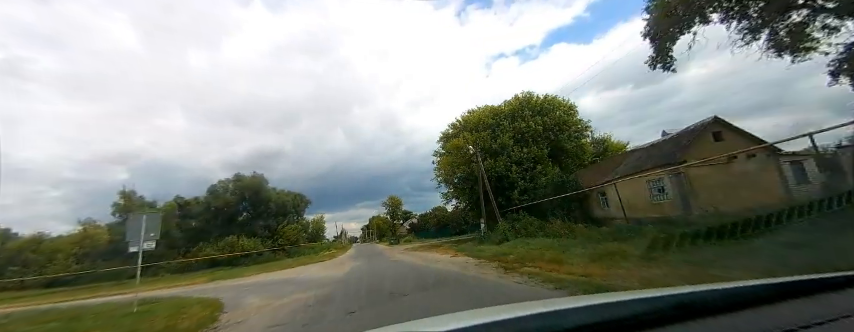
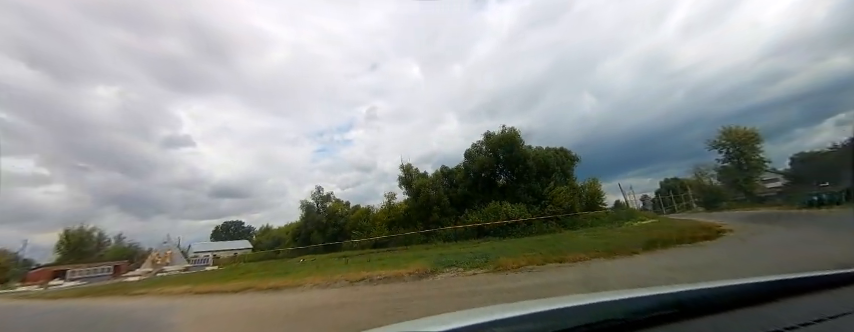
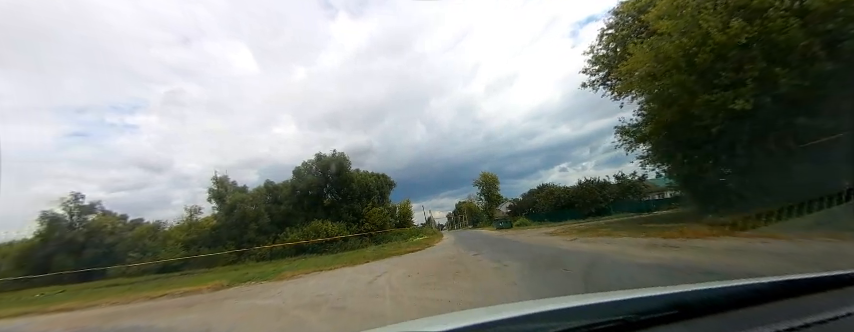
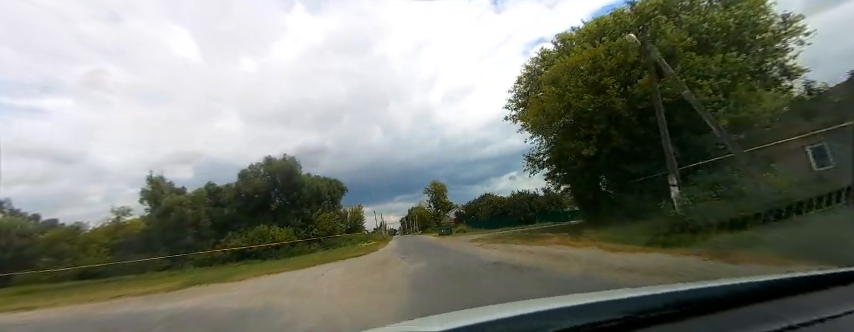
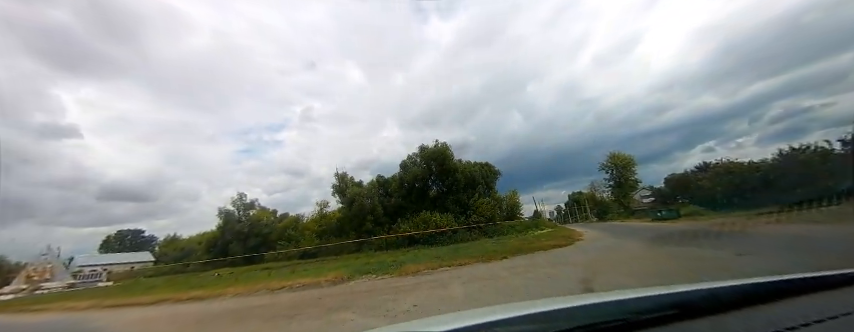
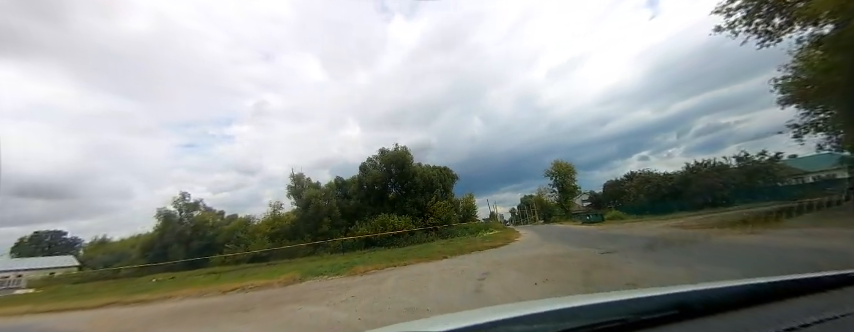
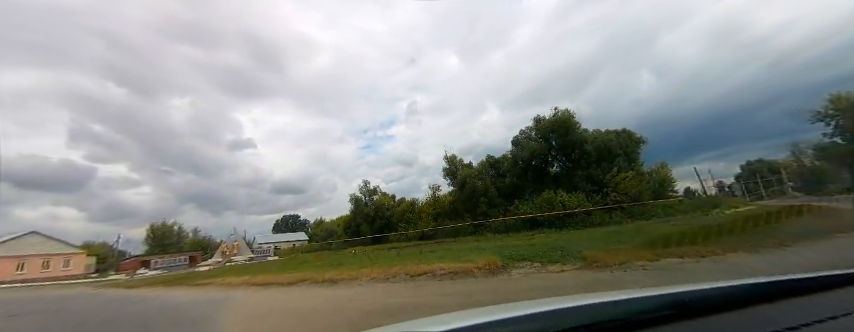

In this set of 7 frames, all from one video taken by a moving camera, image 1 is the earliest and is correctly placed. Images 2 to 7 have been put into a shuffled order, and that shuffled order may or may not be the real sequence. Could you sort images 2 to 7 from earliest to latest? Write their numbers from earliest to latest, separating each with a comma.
4, 3, 6, 5, 2, 7
